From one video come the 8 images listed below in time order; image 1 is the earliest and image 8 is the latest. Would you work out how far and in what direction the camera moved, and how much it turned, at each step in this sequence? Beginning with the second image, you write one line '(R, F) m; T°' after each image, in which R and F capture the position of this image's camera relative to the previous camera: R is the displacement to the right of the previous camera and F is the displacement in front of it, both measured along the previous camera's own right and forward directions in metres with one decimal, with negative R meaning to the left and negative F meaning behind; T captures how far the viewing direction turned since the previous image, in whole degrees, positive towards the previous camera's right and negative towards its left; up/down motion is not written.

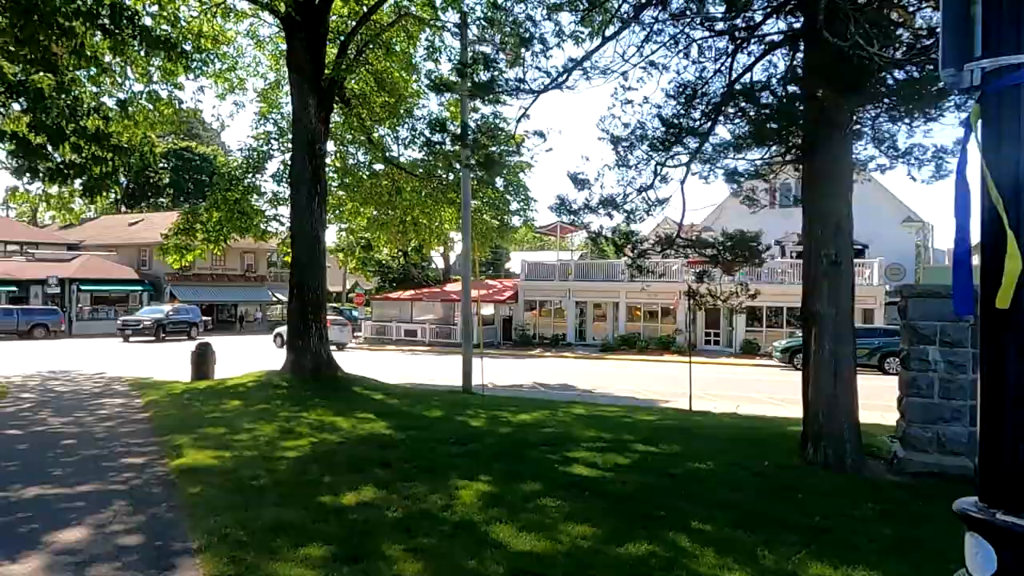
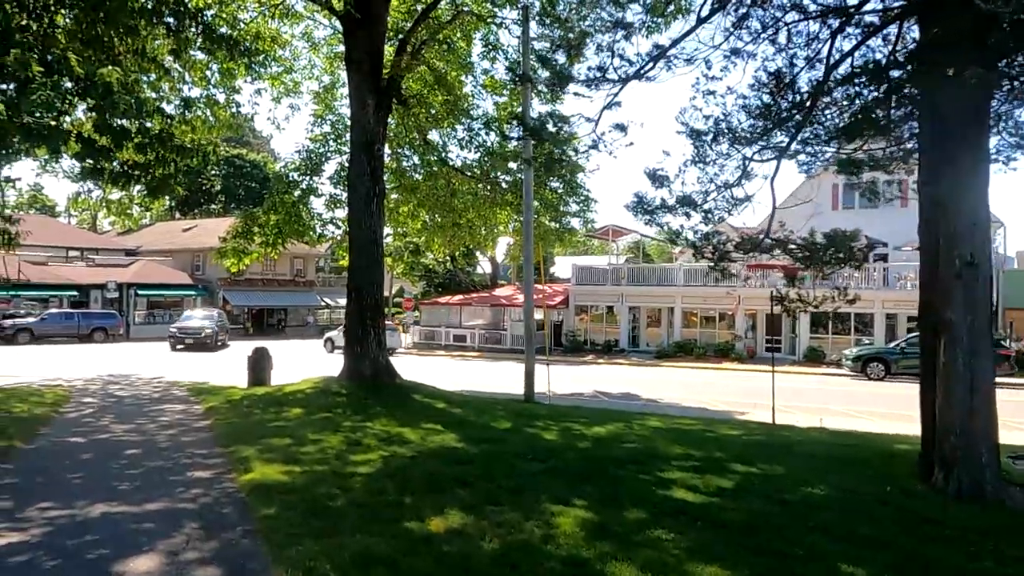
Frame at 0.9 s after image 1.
(-0.6, +0.7) m; -3°
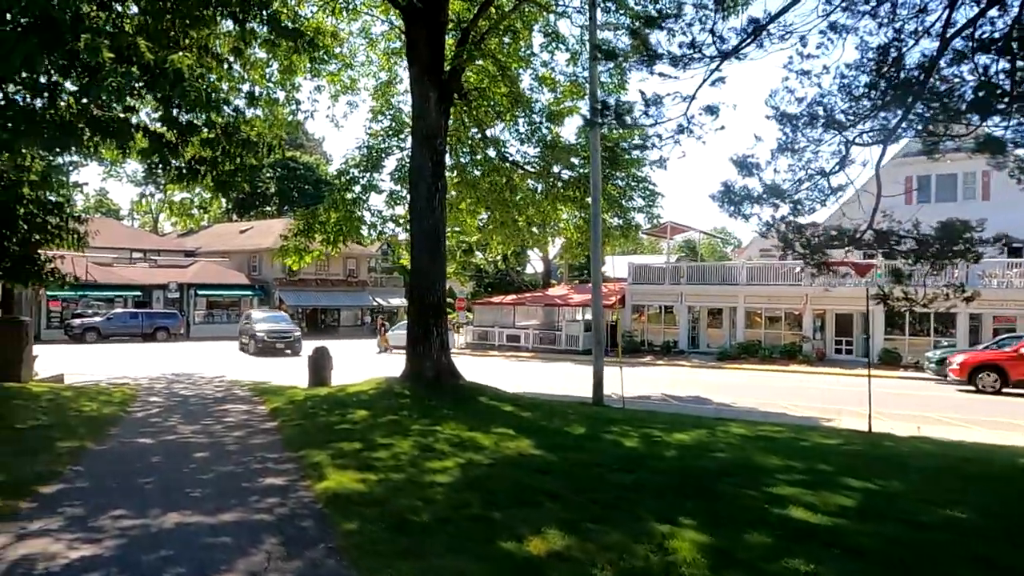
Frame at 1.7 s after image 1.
(-0.5, +0.7) m; -4°
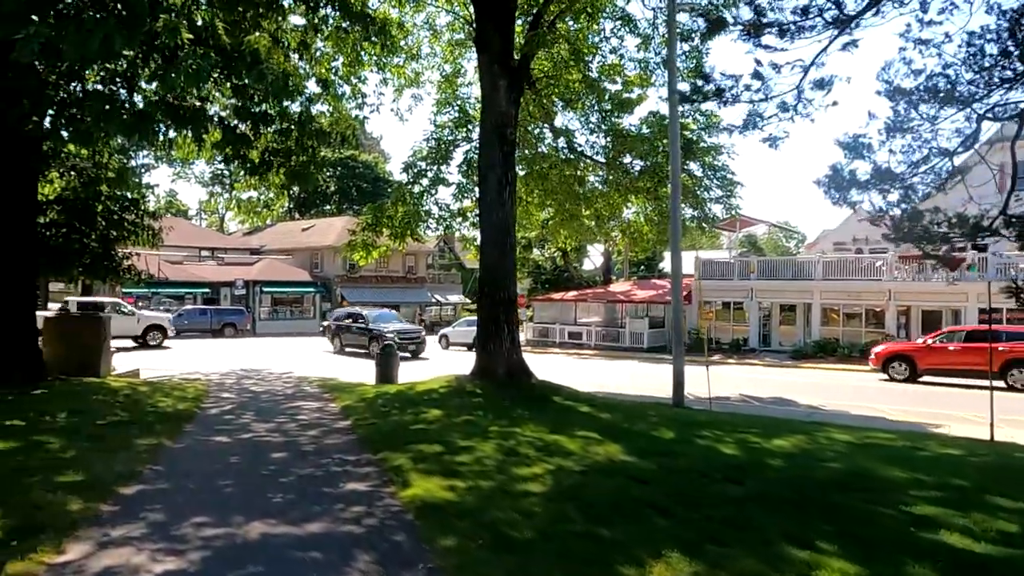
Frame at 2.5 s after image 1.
(-0.5, +0.6) m; -5°
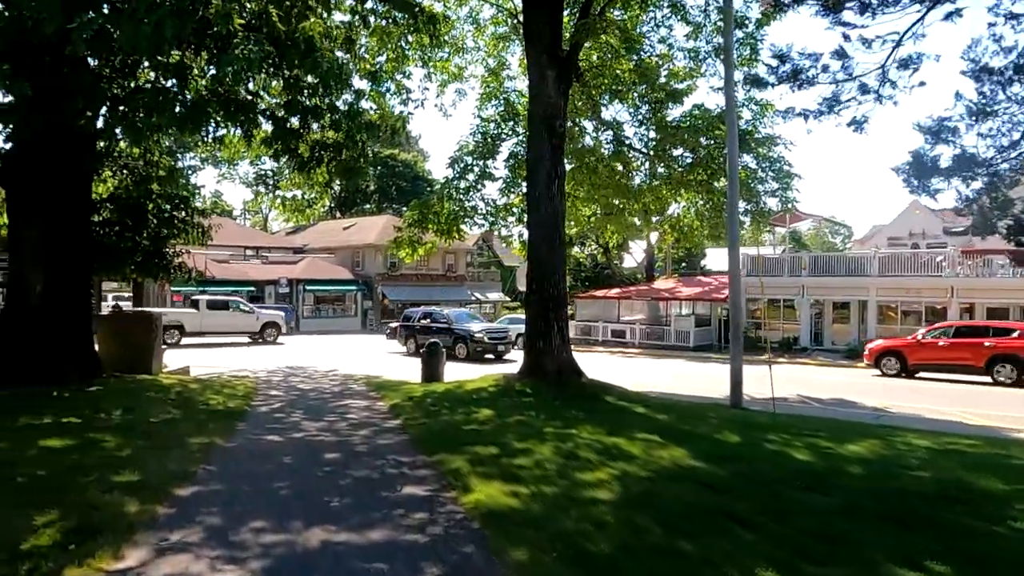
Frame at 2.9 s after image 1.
(-0.3, +0.4) m; -3°
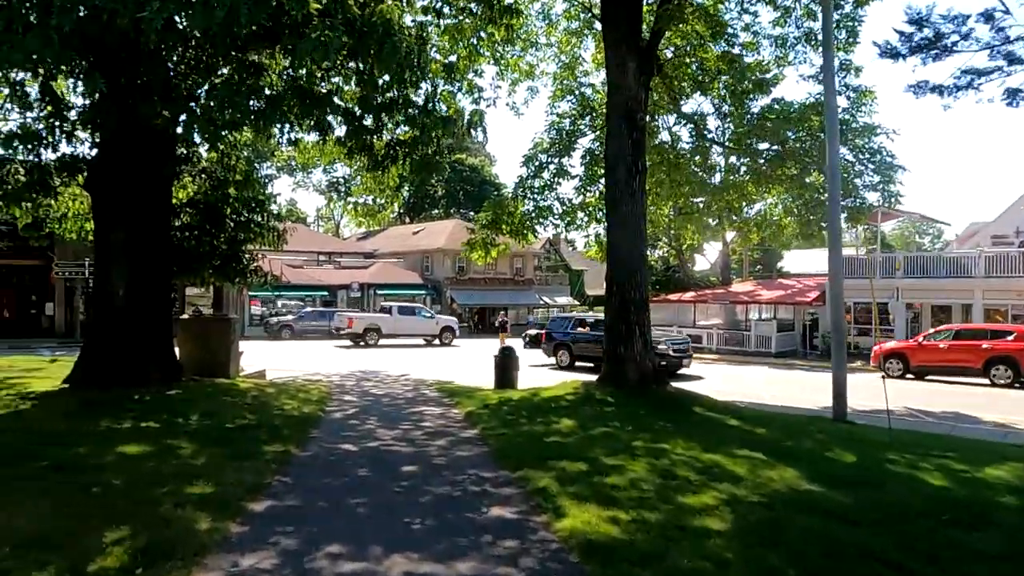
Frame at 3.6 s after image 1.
(-0.3, +0.7) m; -6°
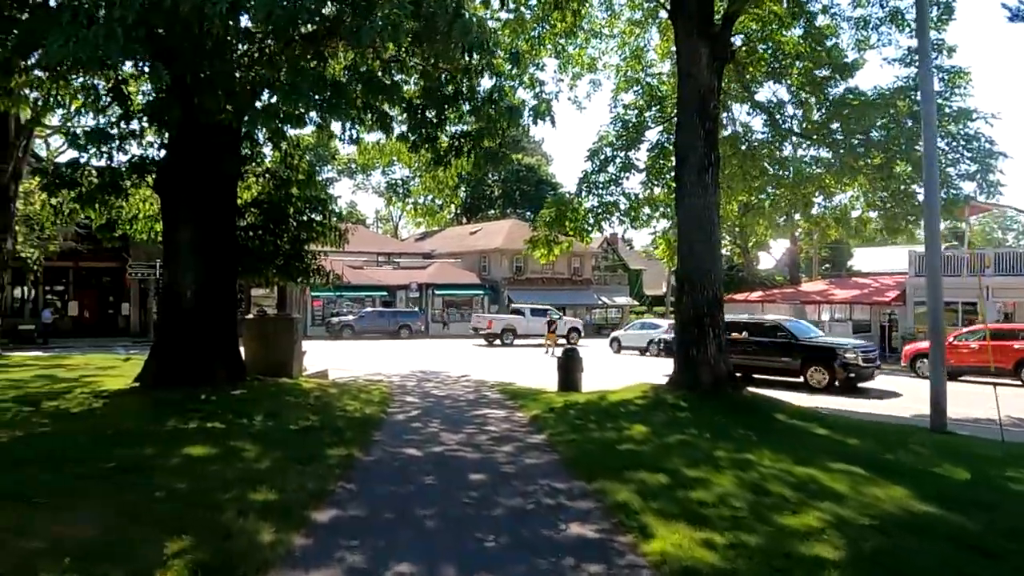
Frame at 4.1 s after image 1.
(-0.2, +0.5) m; -5°
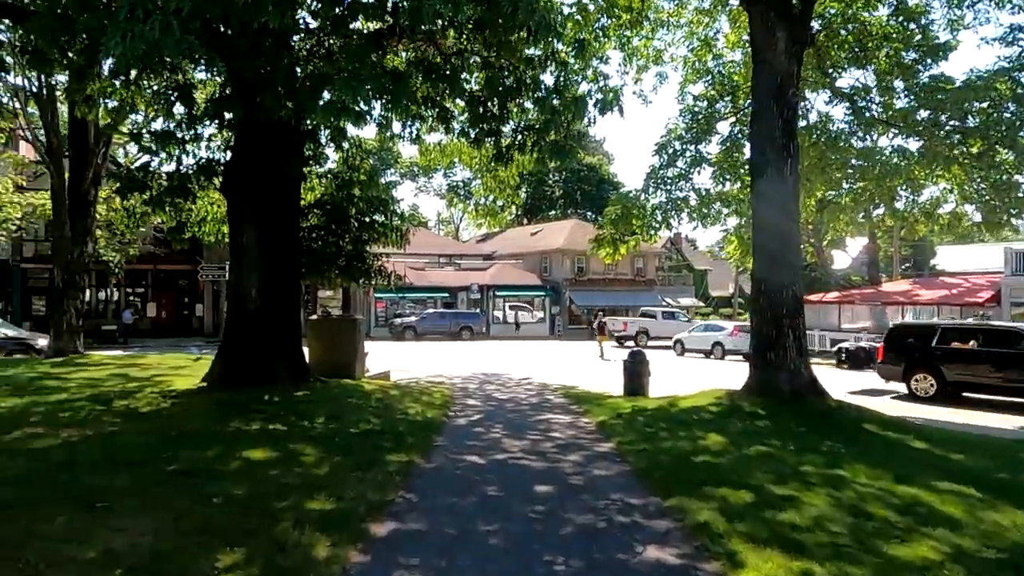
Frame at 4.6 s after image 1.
(-0.1, +0.5) m; -5°
